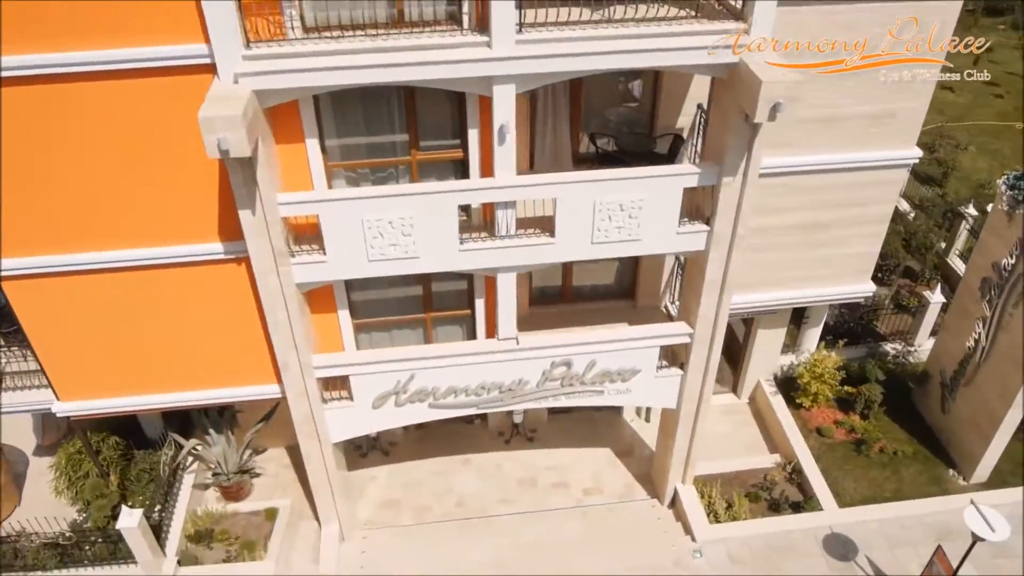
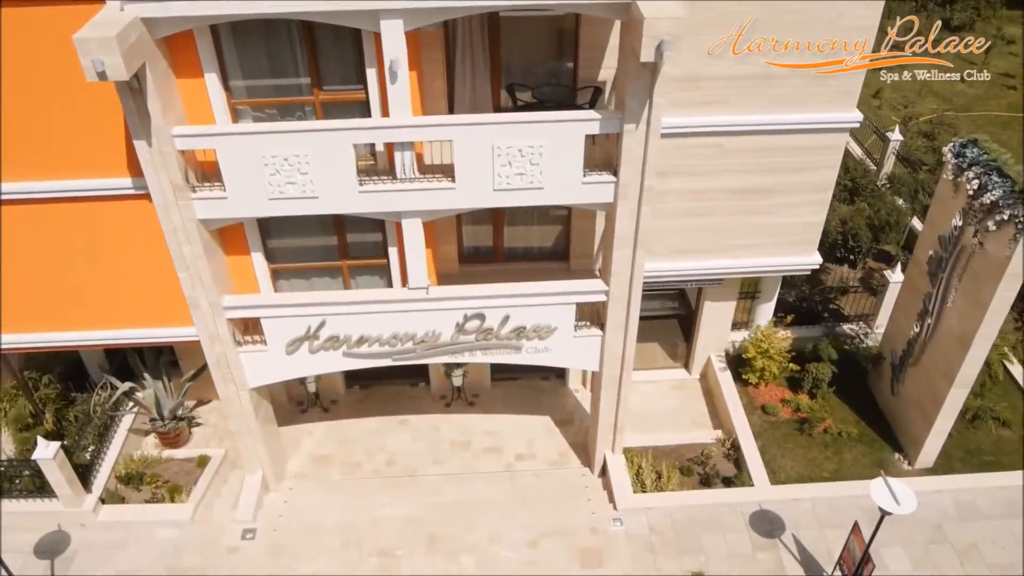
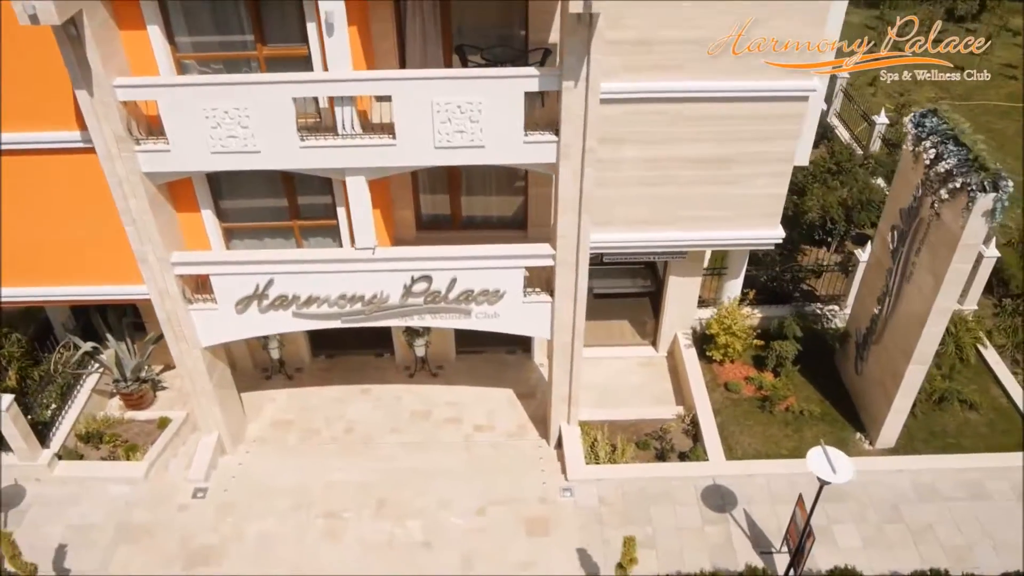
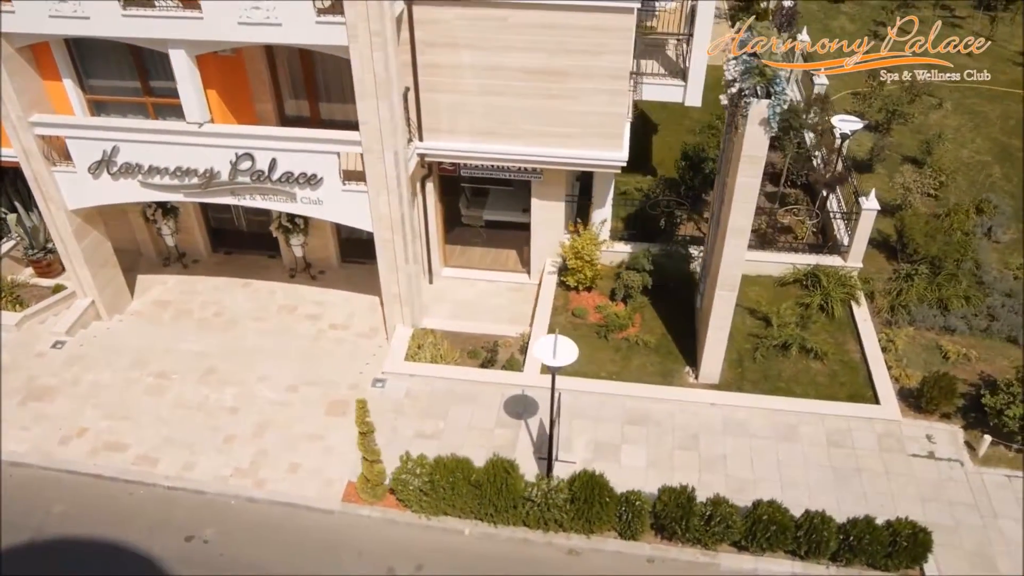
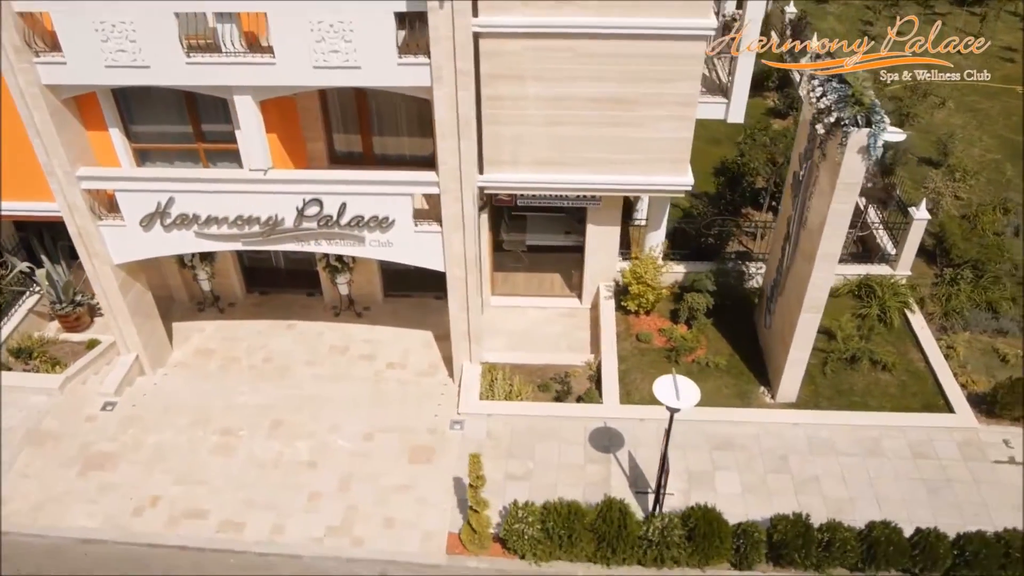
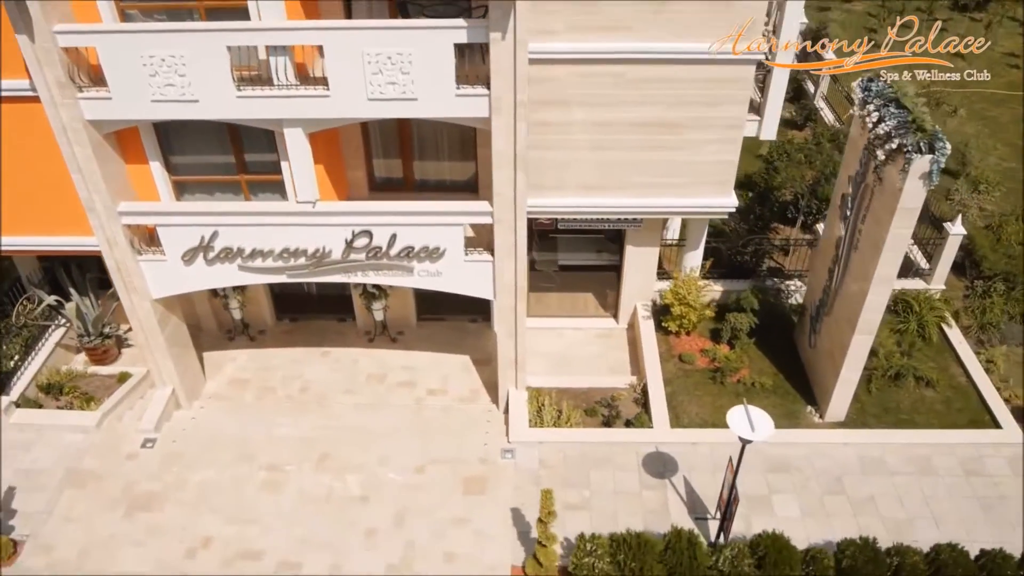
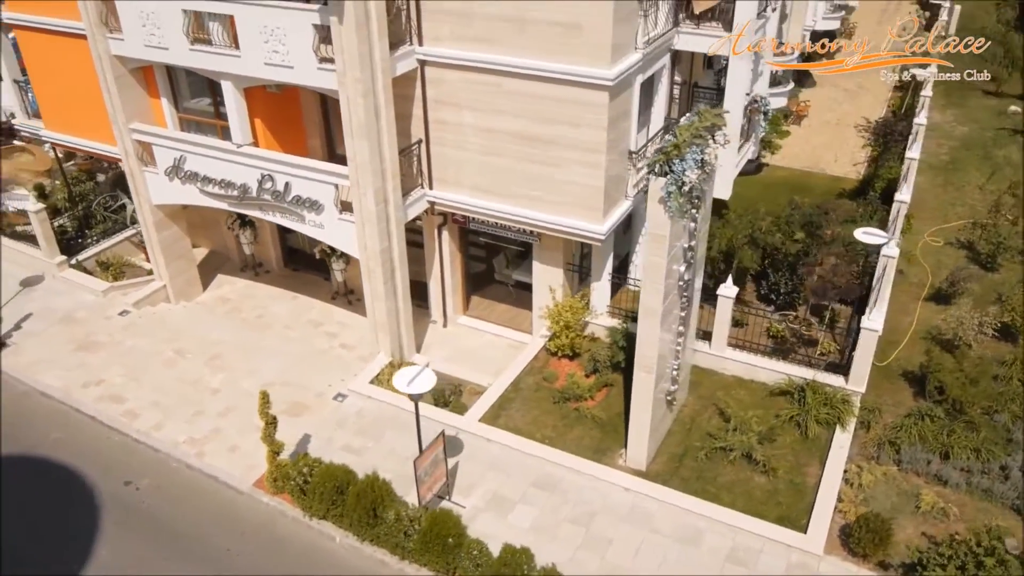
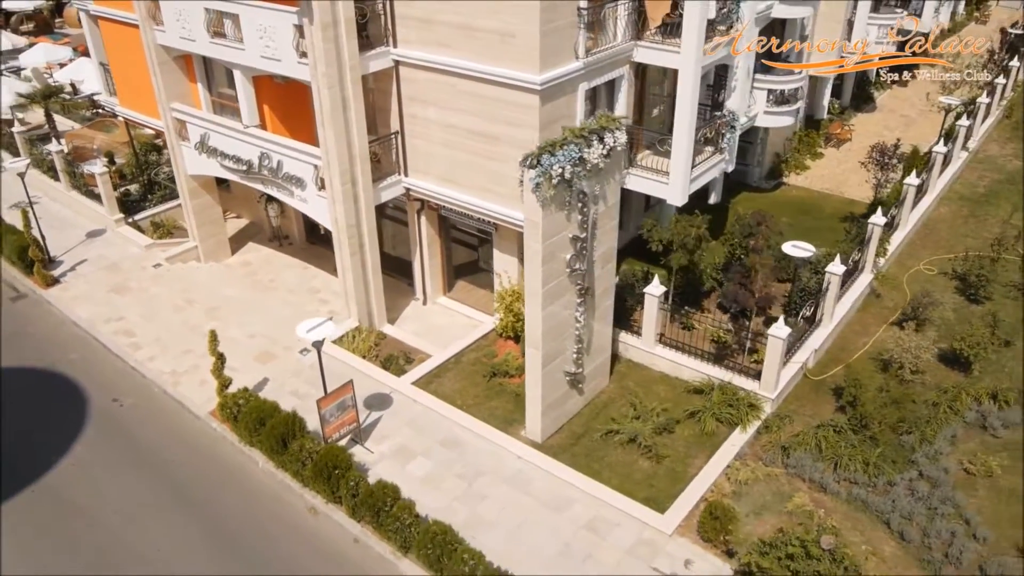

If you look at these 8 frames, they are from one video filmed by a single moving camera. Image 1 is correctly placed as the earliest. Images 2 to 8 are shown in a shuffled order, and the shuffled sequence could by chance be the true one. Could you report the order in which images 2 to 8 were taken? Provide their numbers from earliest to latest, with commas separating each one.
2, 3, 6, 5, 4, 7, 8
